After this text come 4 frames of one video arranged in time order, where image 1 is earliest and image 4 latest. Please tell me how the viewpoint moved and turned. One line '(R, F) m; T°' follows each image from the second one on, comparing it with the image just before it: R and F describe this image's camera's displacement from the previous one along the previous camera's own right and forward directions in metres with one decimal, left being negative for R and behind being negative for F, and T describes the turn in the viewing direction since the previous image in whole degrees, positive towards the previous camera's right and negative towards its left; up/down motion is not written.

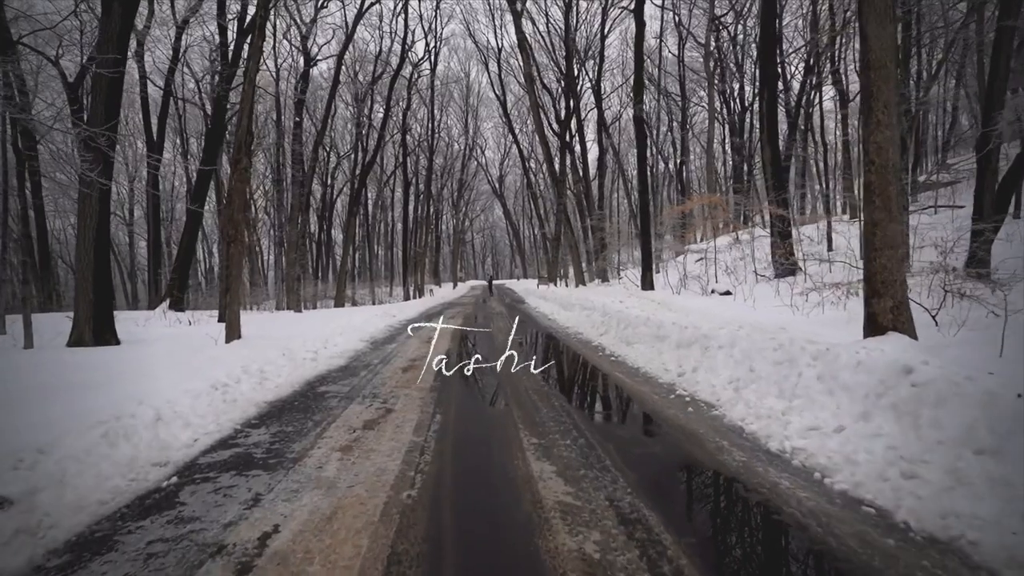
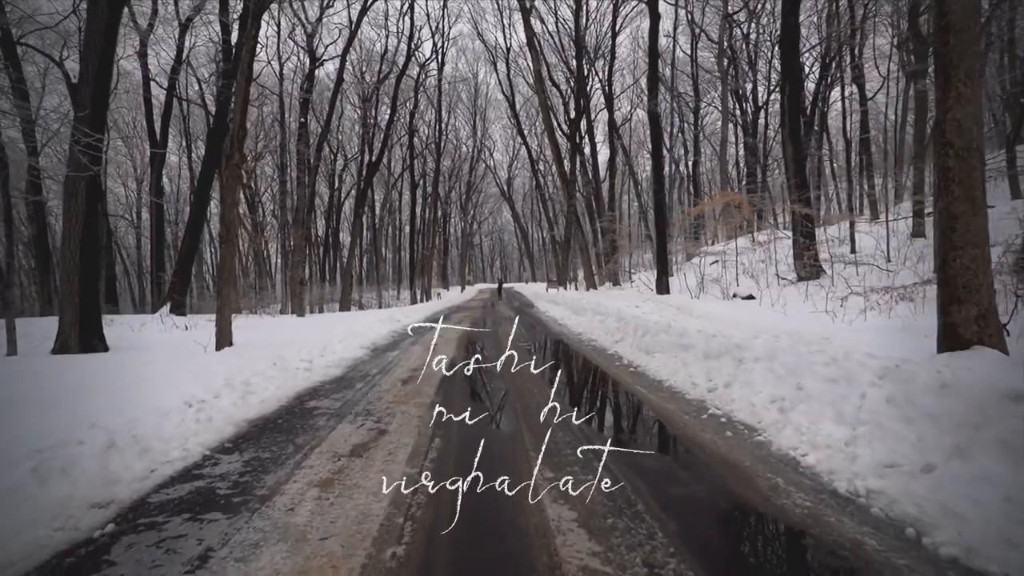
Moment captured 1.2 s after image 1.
(0.0, +0.6) m; -1°
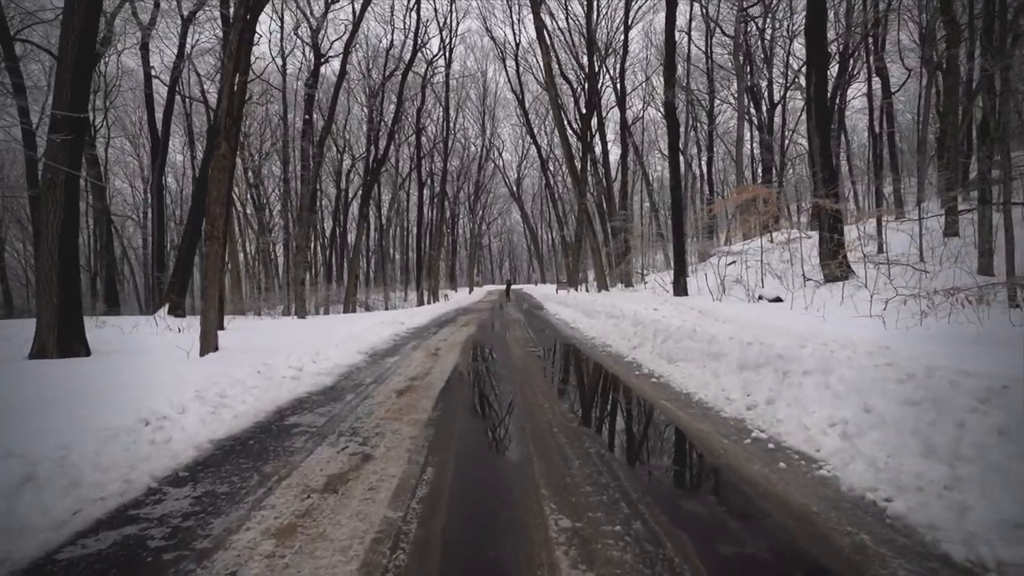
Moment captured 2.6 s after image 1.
(0.0, +0.7) m; -1°
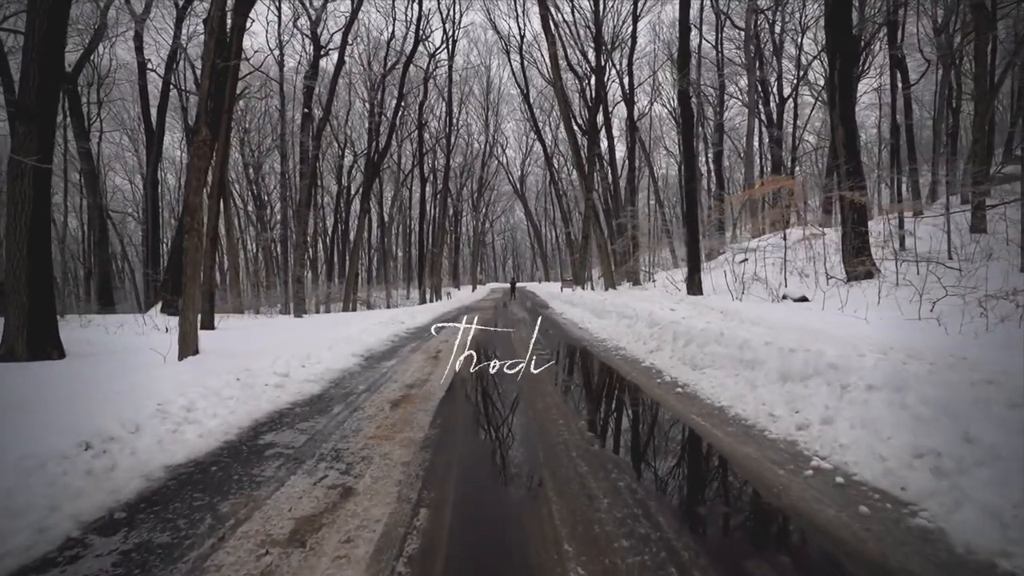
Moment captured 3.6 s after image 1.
(-0.1, +0.7) m; 0°
